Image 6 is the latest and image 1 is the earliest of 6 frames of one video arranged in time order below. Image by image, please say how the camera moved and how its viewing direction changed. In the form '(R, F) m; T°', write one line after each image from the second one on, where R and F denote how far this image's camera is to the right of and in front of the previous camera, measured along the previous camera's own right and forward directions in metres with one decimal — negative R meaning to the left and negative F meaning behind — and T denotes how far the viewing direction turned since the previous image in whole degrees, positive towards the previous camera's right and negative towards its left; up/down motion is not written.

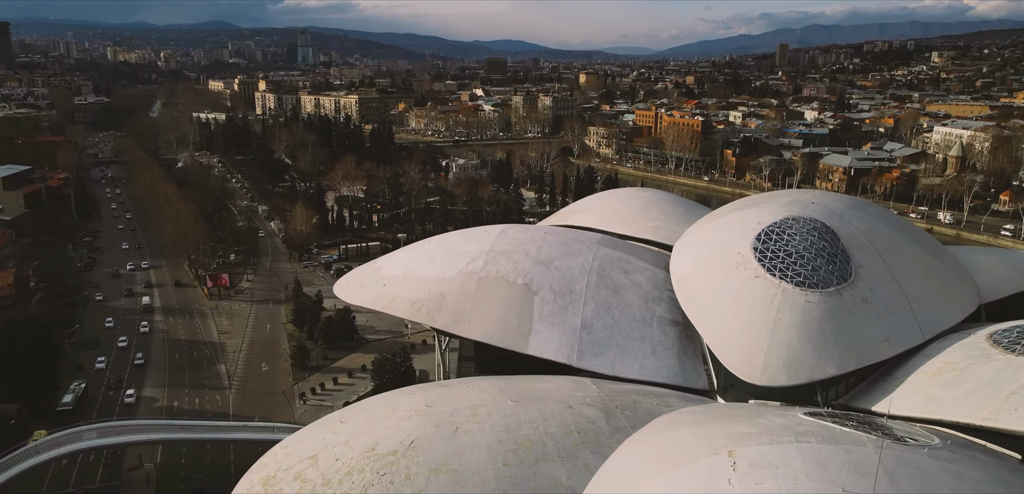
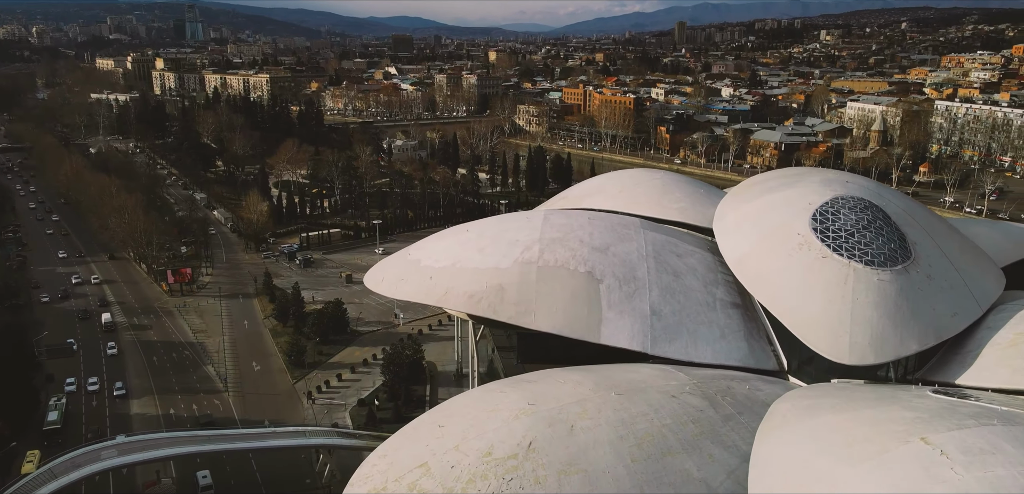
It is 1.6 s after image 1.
(-3.0, +0.7) m; +7°
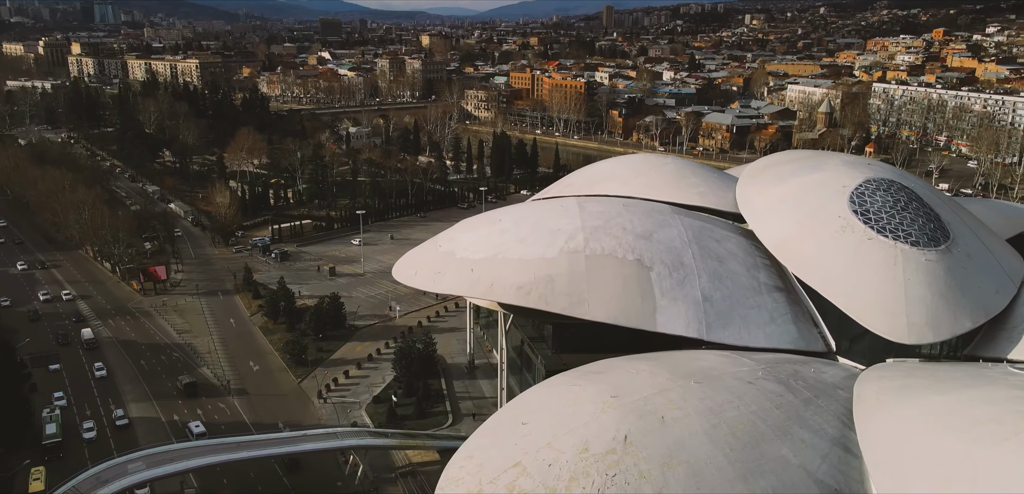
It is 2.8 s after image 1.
(-2.3, +0.4) m; +5°
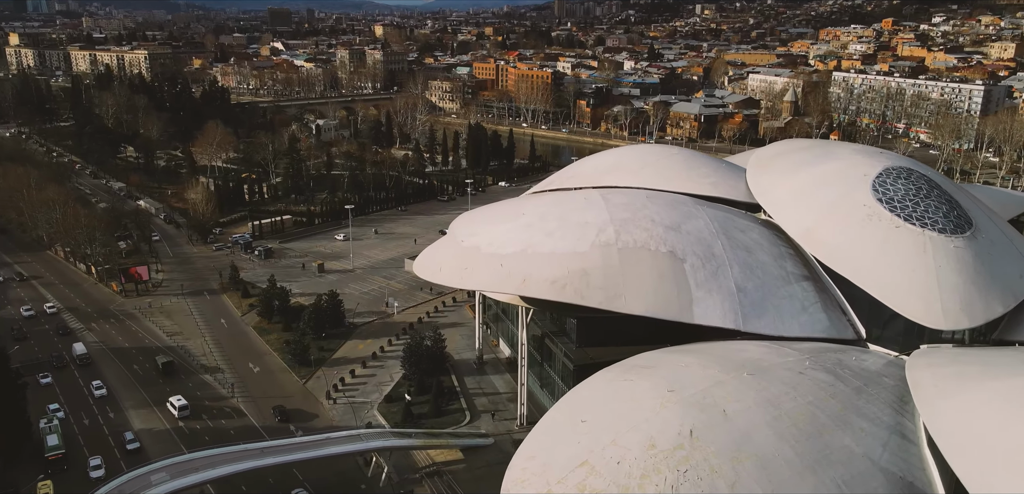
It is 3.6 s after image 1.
(-1.5, +0.3) m; +3°
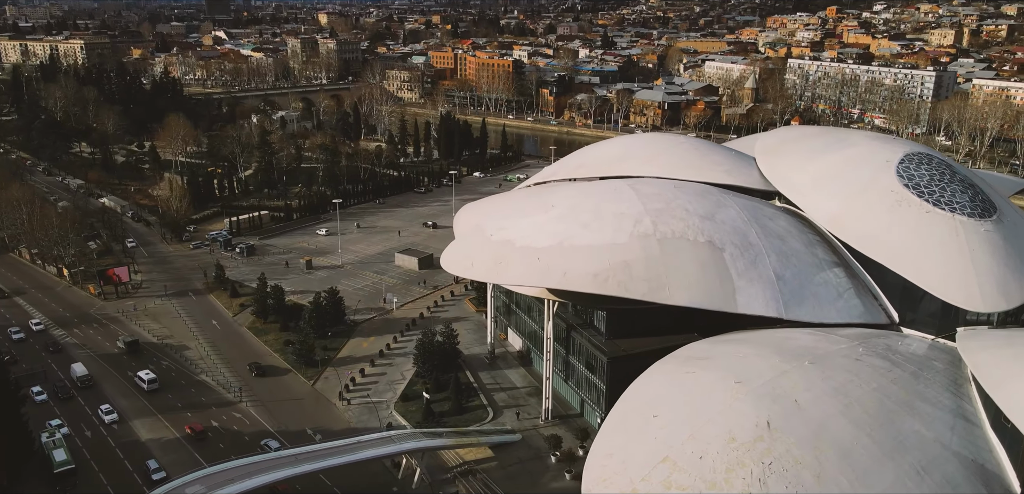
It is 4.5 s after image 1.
(-1.8, +0.4) m; +4°
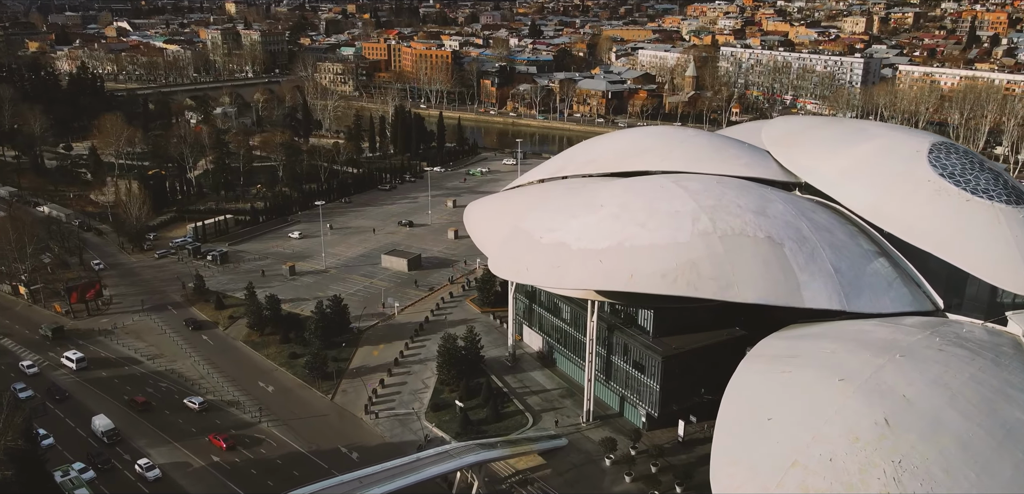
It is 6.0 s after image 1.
(-2.7, +0.6) m; +6°
